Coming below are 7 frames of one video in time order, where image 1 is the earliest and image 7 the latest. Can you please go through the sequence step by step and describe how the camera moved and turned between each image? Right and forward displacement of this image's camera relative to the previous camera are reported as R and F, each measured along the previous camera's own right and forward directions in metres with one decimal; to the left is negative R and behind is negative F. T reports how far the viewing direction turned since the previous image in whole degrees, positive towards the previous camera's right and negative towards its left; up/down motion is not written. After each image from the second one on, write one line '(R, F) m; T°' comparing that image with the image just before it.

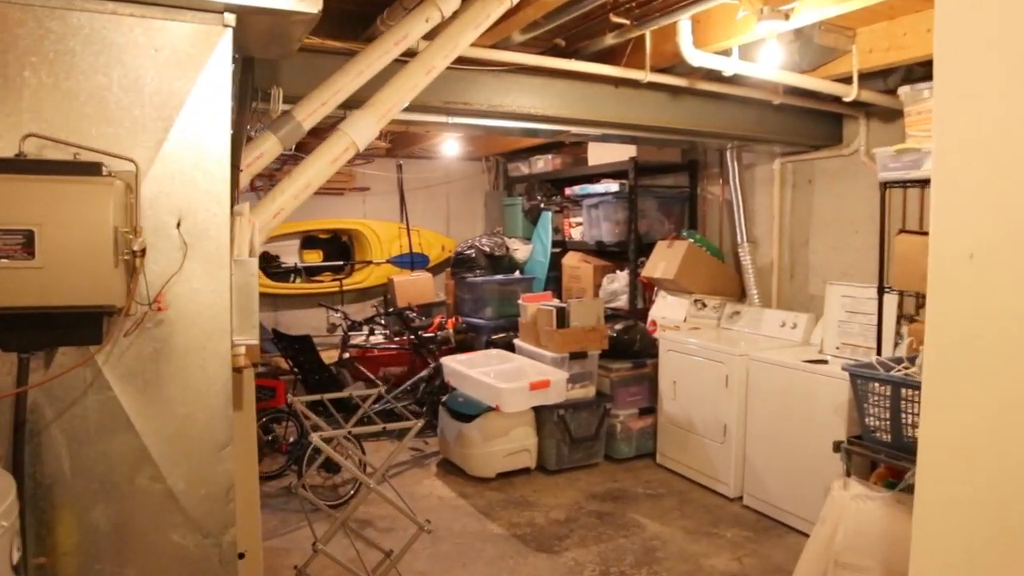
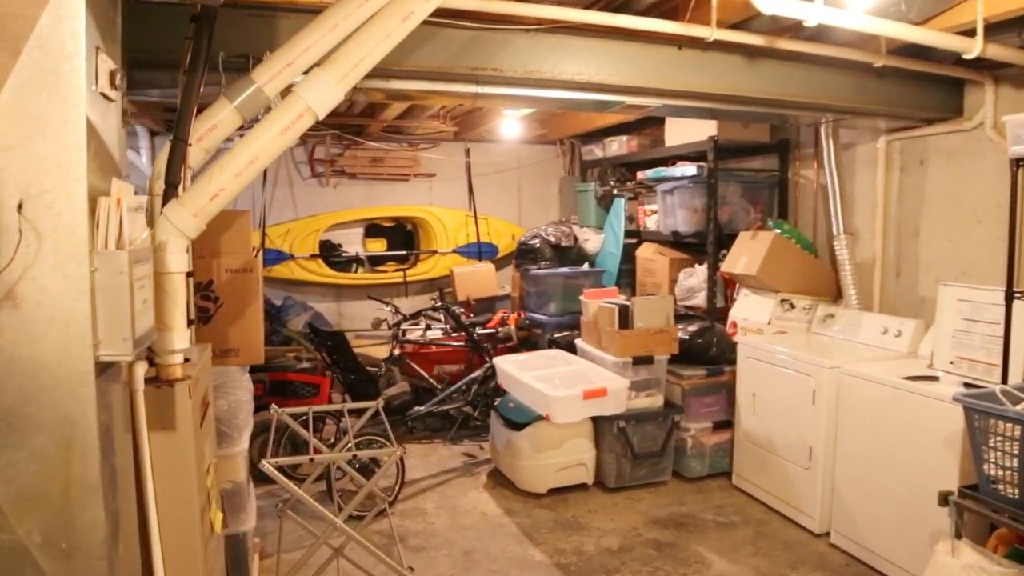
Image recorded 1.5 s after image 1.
(+0.2, +0.4) m; -7°
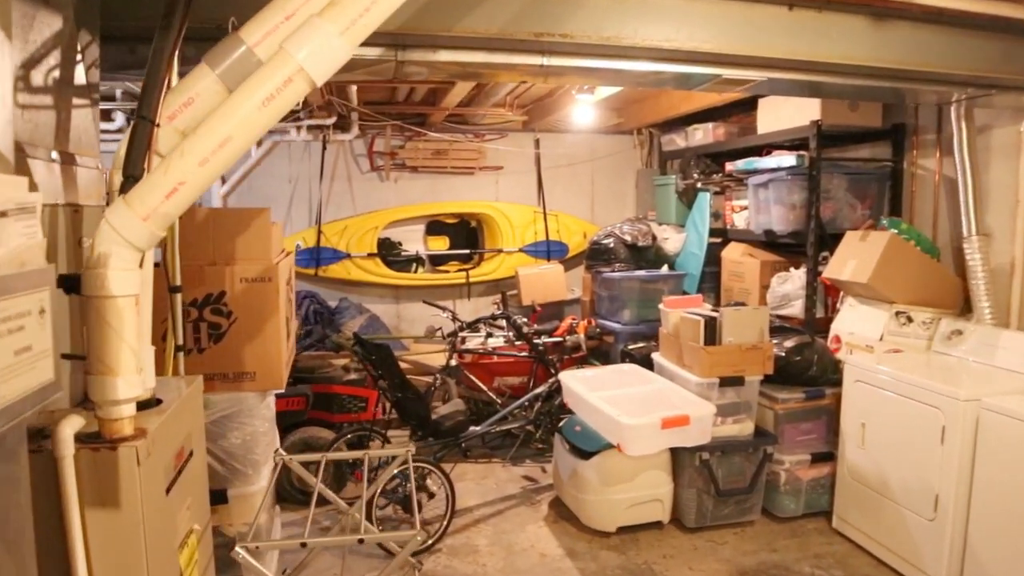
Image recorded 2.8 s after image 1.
(0.0, +0.4) m; -5°
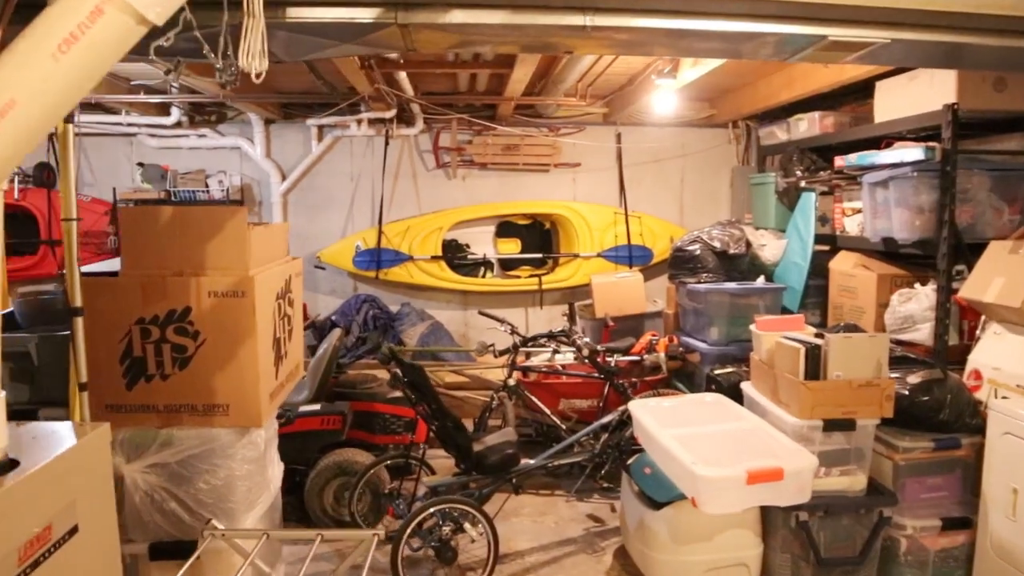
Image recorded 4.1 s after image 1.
(+0.1, +0.4) m; -7°
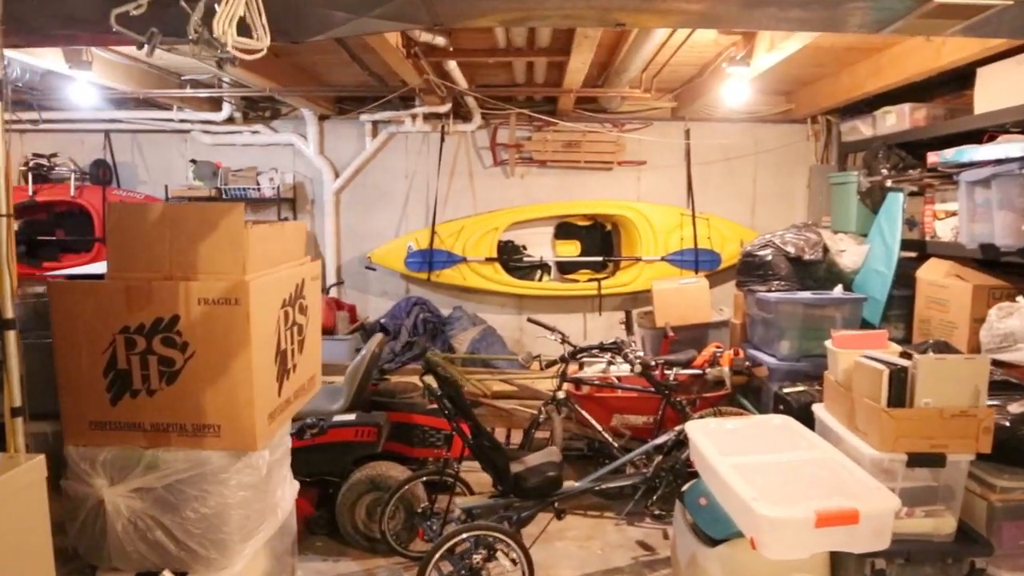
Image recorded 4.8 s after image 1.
(+0.1, +0.2) m; -5°
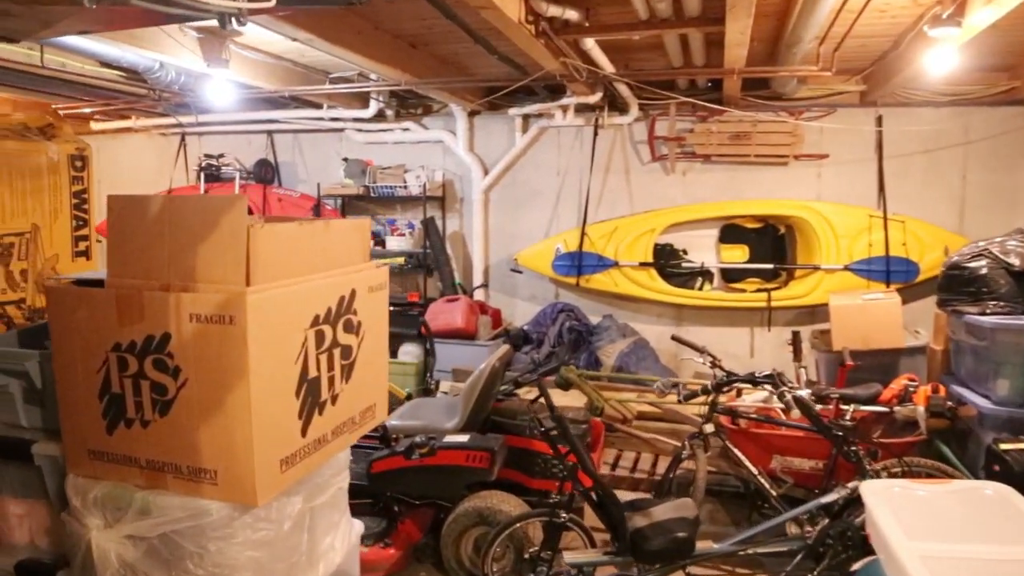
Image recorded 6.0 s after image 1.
(+0.2, +0.4) m; -14°
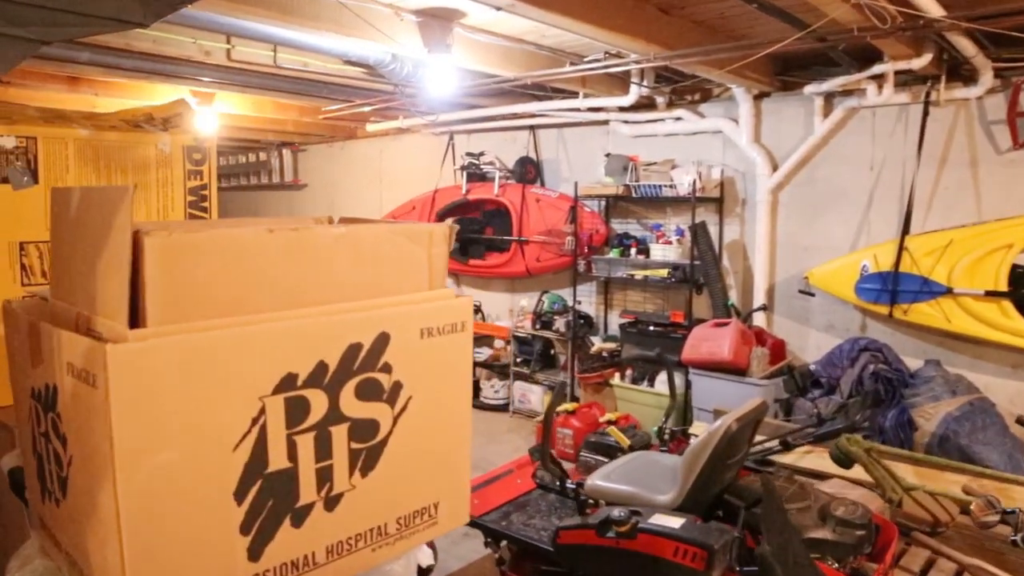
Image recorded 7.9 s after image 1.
(+0.2, +0.6) m; -24°
